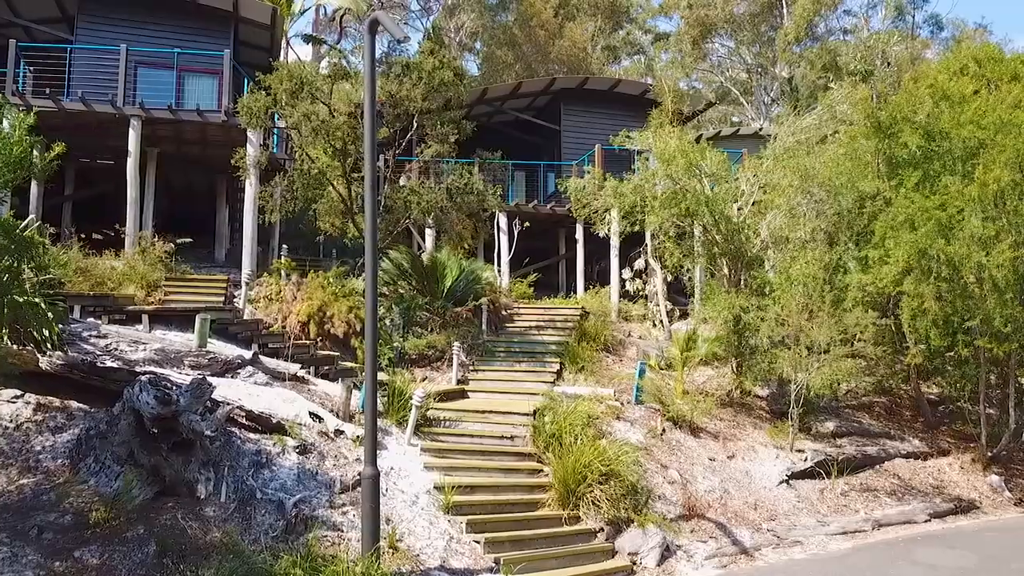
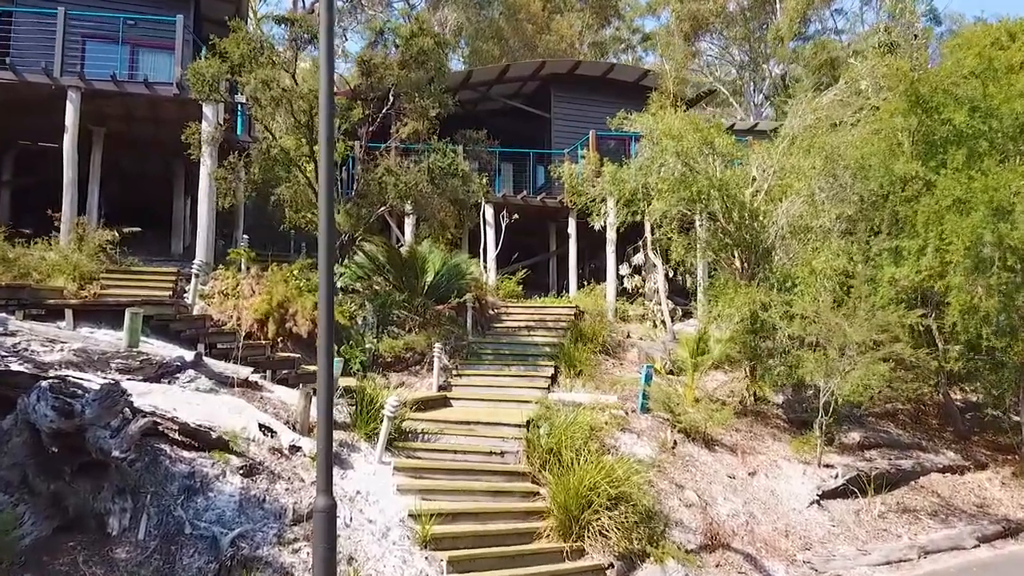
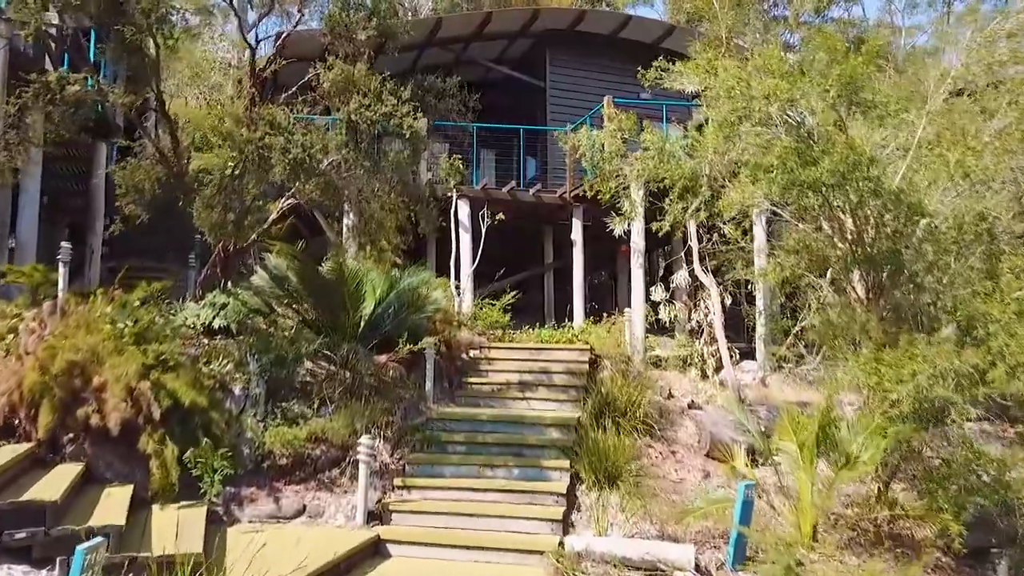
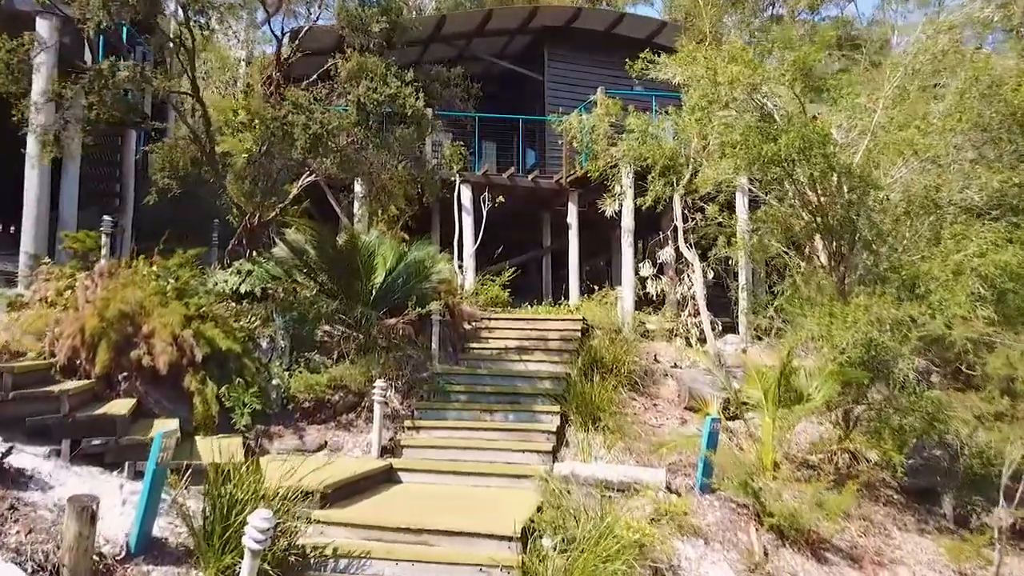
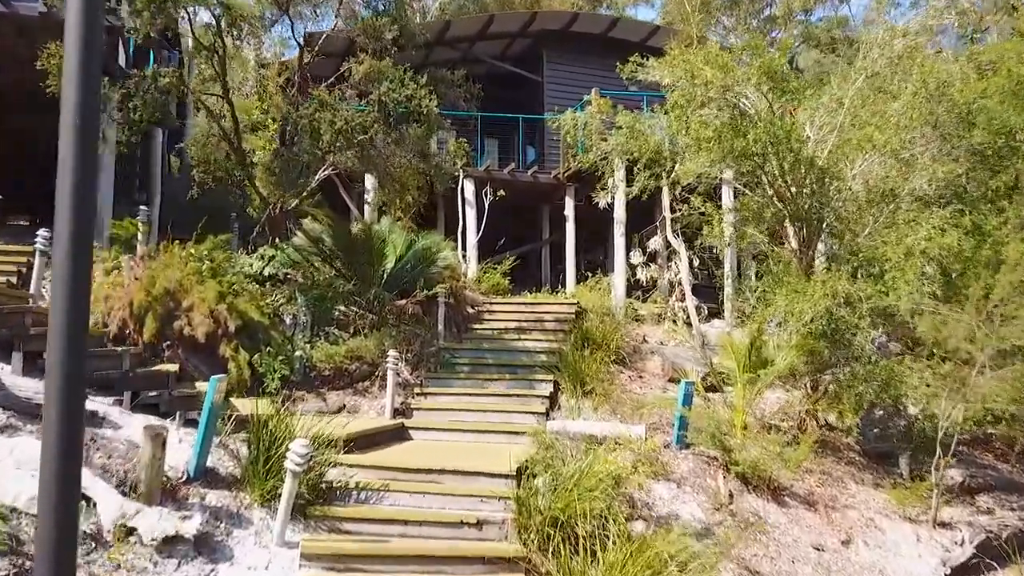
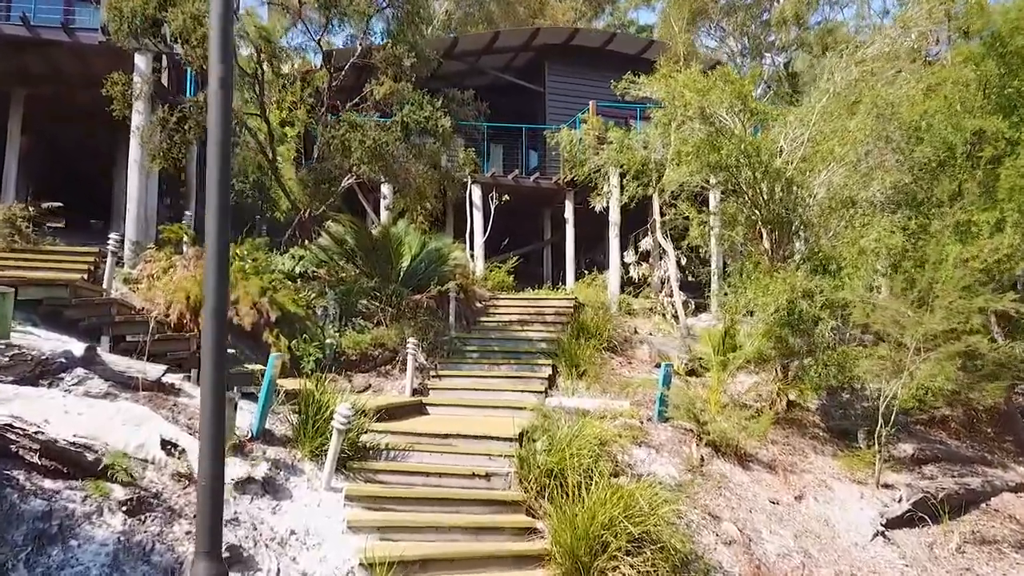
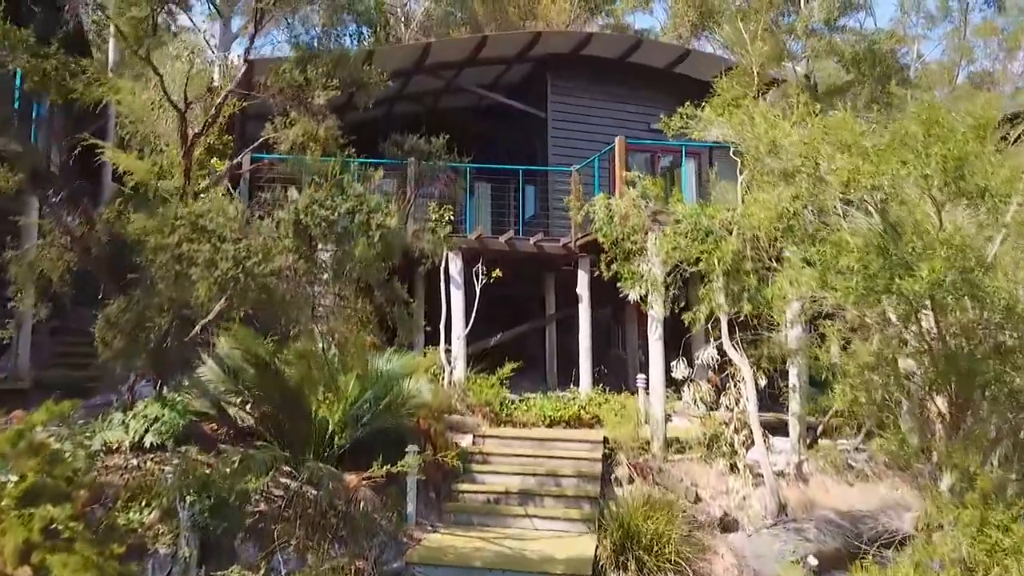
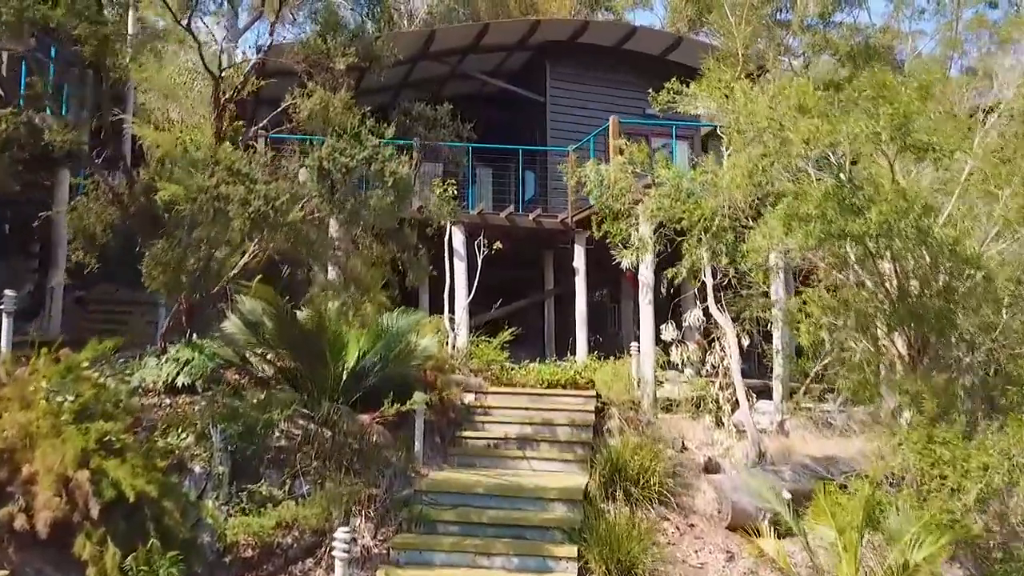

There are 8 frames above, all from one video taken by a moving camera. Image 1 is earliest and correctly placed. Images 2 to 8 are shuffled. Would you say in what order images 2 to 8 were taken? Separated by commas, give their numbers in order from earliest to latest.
2, 6, 5, 4, 3, 8, 7
